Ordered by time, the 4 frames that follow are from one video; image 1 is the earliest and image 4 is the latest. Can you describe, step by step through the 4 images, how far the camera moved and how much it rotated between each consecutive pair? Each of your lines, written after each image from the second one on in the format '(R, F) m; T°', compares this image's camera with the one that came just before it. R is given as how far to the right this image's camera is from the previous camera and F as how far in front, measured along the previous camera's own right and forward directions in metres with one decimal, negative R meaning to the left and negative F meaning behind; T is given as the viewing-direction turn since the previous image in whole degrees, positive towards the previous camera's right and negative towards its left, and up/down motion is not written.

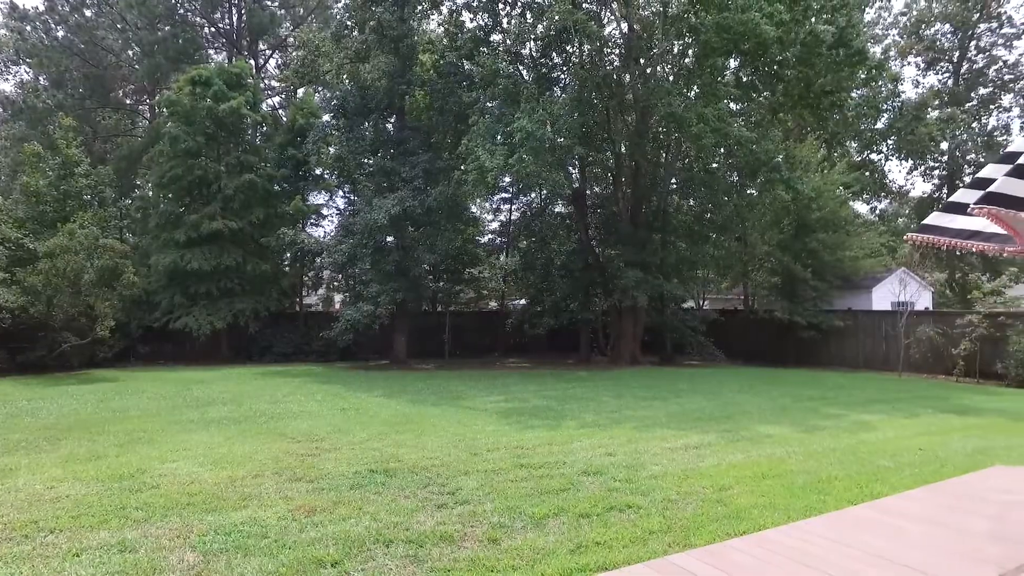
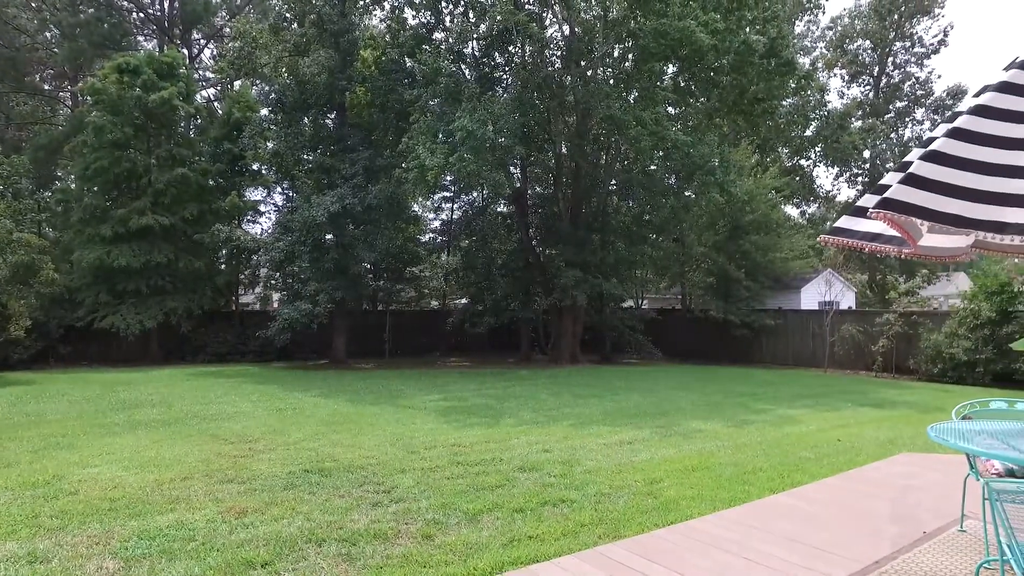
(+0.1, -0.1) m; +5°
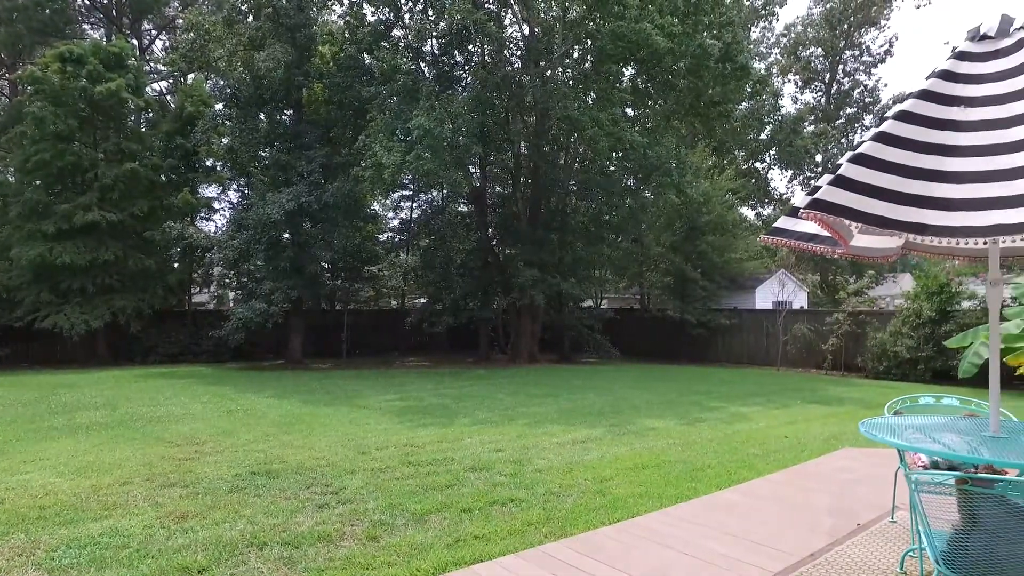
(+0.1, 0.0) m; +3°
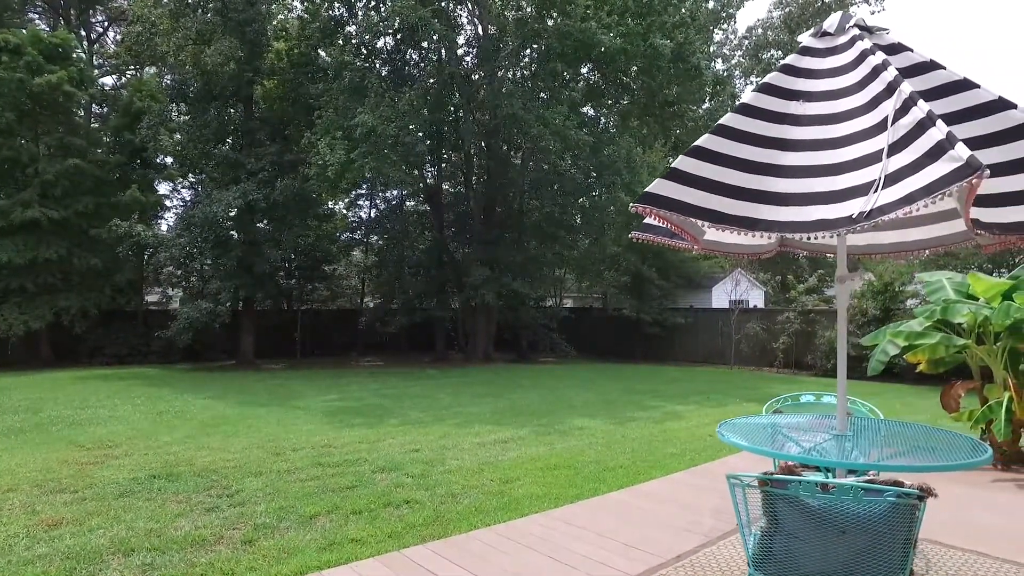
(+0.6, +0.1) m; +2°
